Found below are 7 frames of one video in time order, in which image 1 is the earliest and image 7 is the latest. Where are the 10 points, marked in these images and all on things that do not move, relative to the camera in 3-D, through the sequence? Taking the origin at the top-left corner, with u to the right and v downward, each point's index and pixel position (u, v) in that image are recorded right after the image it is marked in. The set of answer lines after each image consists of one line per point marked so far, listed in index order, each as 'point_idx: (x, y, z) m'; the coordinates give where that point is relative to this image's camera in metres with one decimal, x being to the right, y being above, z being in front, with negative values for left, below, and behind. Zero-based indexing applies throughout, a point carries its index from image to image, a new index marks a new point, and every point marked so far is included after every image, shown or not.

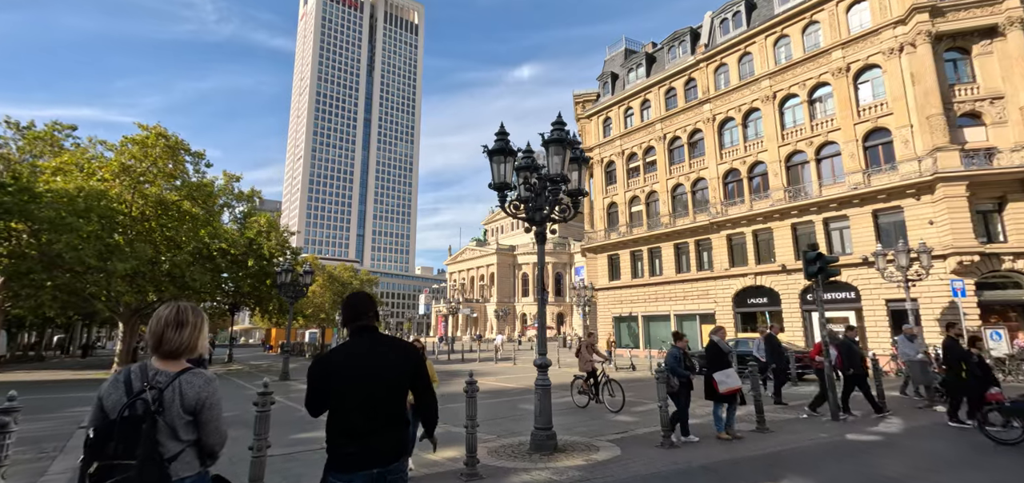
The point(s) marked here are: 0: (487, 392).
0: (-0.7, -4.3, +14.2) m
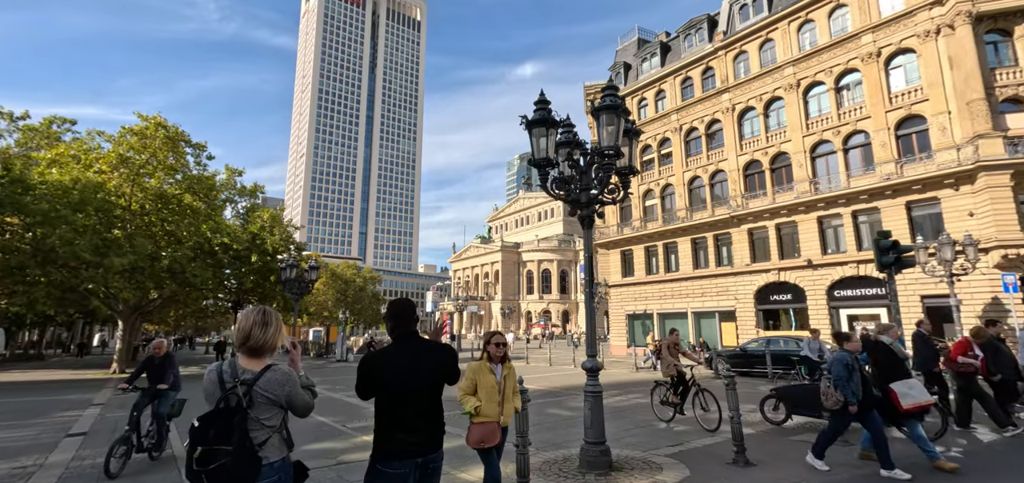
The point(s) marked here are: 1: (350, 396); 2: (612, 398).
0: (-0.2, -4.1, +13.2) m
1: (-4.6, -4.3, +13.7) m
2: (+2.4, -3.9, +12.2) m
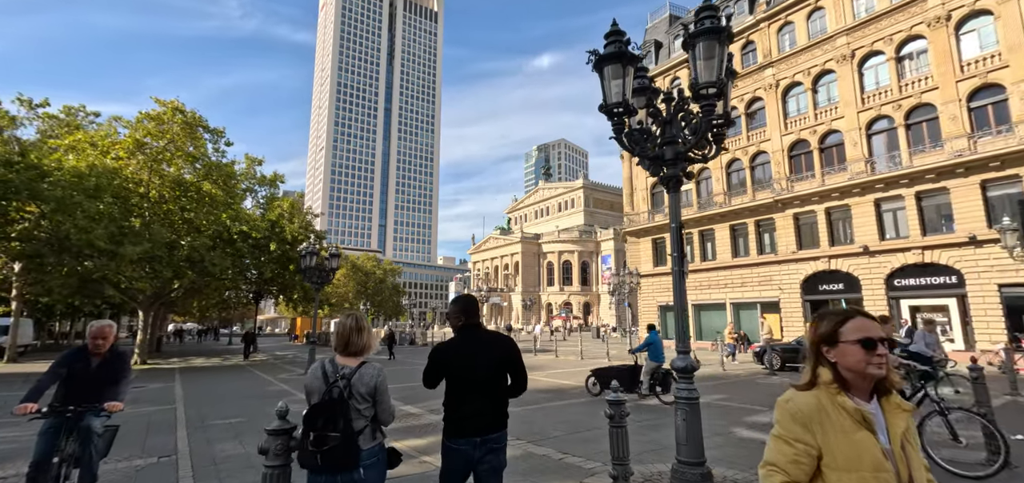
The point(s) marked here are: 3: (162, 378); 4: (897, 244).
0: (+0.8, -3.7, +12.0) m
1: (-3.6, -3.9, +12.6) m
2: (+3.3, -3.4, +10.9) m
3: (-13.8, -5.4, +19.4) m
4: (+15.0, -0.1, +19.2) m
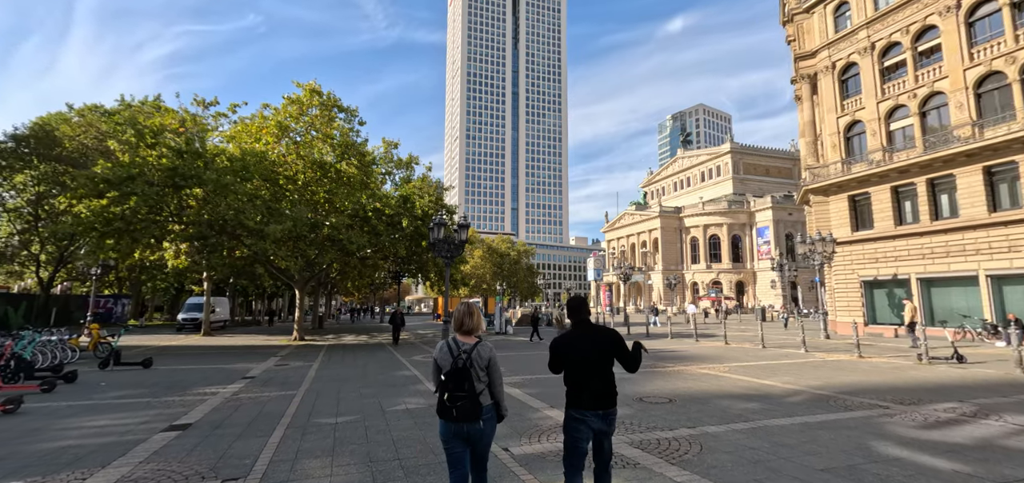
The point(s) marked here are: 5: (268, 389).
0: (+4.0, -2.6, +8.3) m
1: (-0.1, -3.0, +10.0) m
2: (+6.1, -2.4, +6.5) m
3: (-8.0, -4.5, +19.3) m
4: (+19.5, +1.7, +11.4) m
5: (-5.7, -3.5, +11.6) m
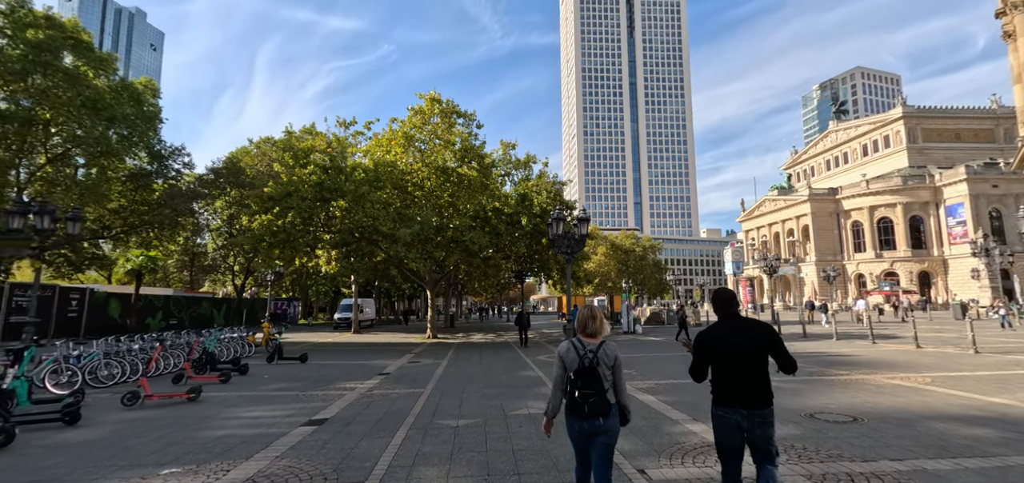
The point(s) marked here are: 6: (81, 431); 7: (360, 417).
0: (+5.9, -2.3, +6.3) m
1: (+2.4, -2.8, +9.0) m
2: (+7.5, -2.0, +4.1) m
3: (-3.0, -4.6, +19.9) m
4: (+21.4, +2.7, +5.6) m
5: (-2.7, -3.5, +11.9) m
6: (-7.8, -3.4, +9.0) m
7: (-2.6, -3.0, +8.6) m
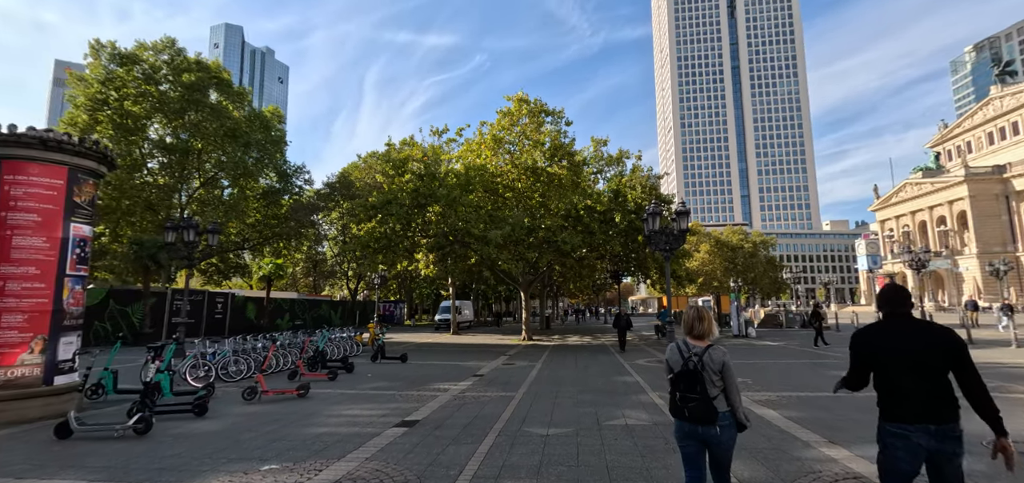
0: (+6.9, -2.0, +4.6) m
1: (+3.9, -2.7, +7.9) m
2: (+8.0, -1.7, +2.1) m
3: (+0.8, -4.6, +19.6) m
4: (+21.9, +3.3, +0.9) m
5: (-0.5, -3.5, +11.7) m
6: (-6.1, -3.6, +9.8) m
7: (-1.1, -3.0, +8.4) m
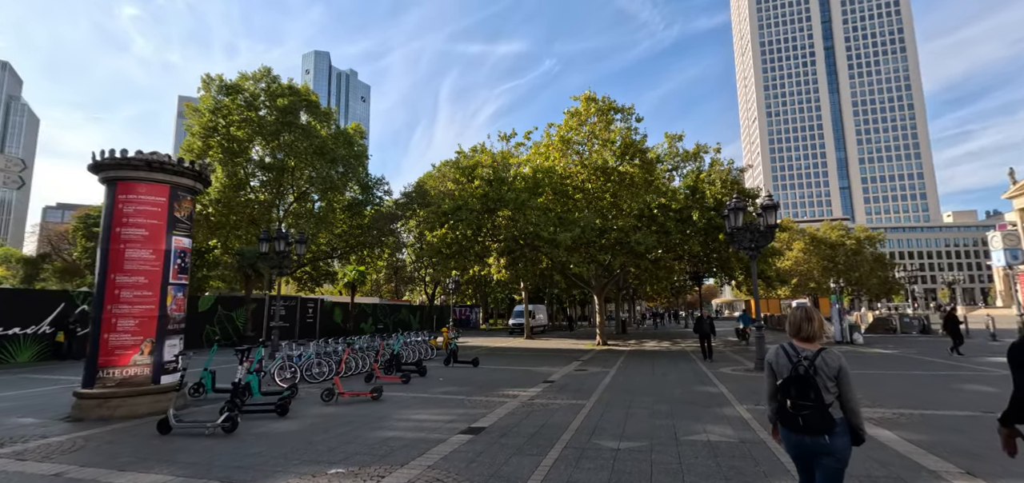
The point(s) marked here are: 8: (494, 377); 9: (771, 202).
0: (+7.3, -1.8, +3.2) m
1: (+4.9, -2.5, +6.8) m
2: (+8.0, -1.4, +0.5) m
3: (+3.6, -4.6, +18.9) m
4: (+21.5, +3.9, -2.6) m
5: (+1.1, -3.5, +11.3) m
6: (-4.7, -3.7, +10.2) m
7: (+0.1, -3.1, +8.1) m
8: (-0.6, -4.4, +16.0) m
9: (+7.8, +1.2, +14.8) m
